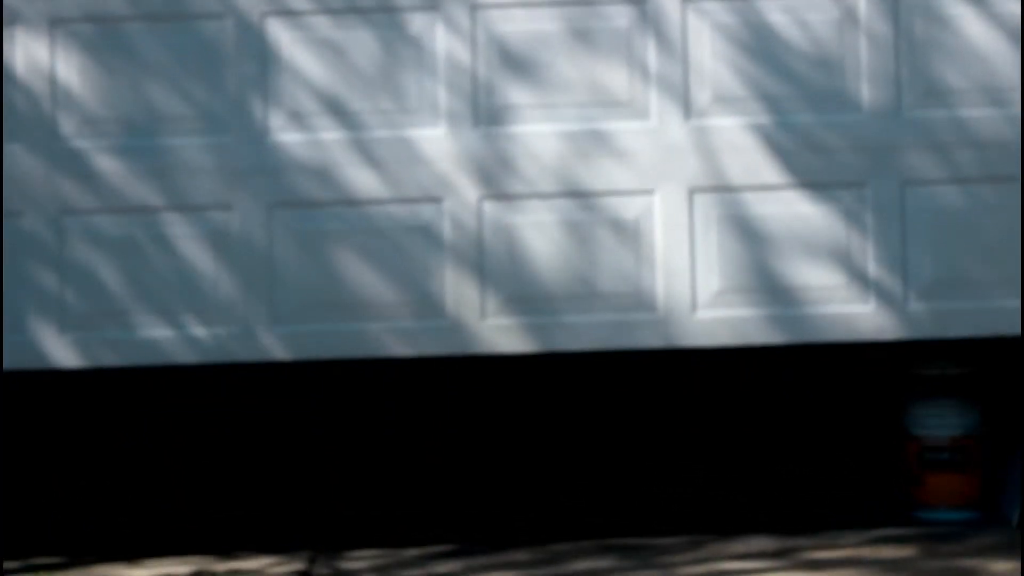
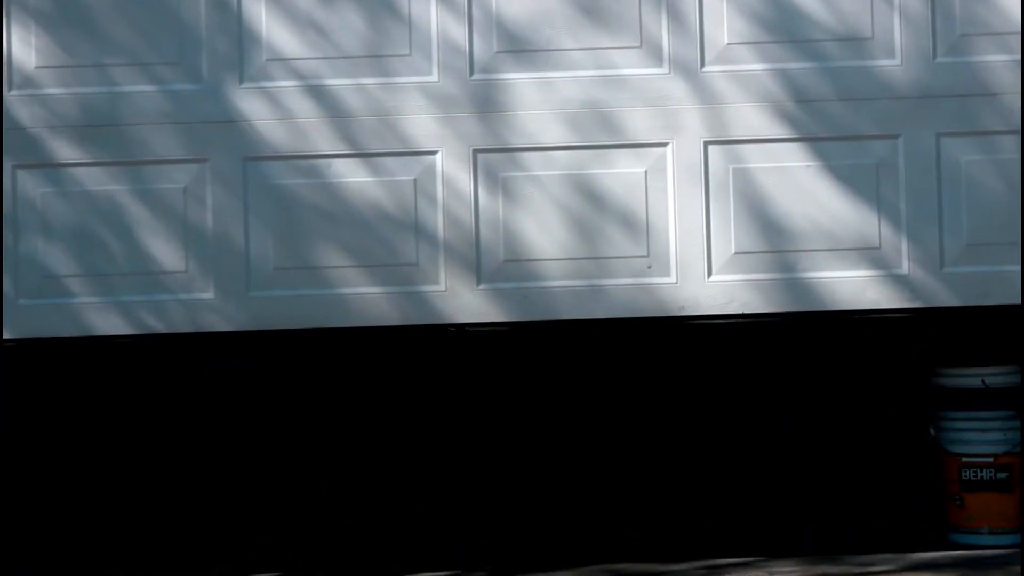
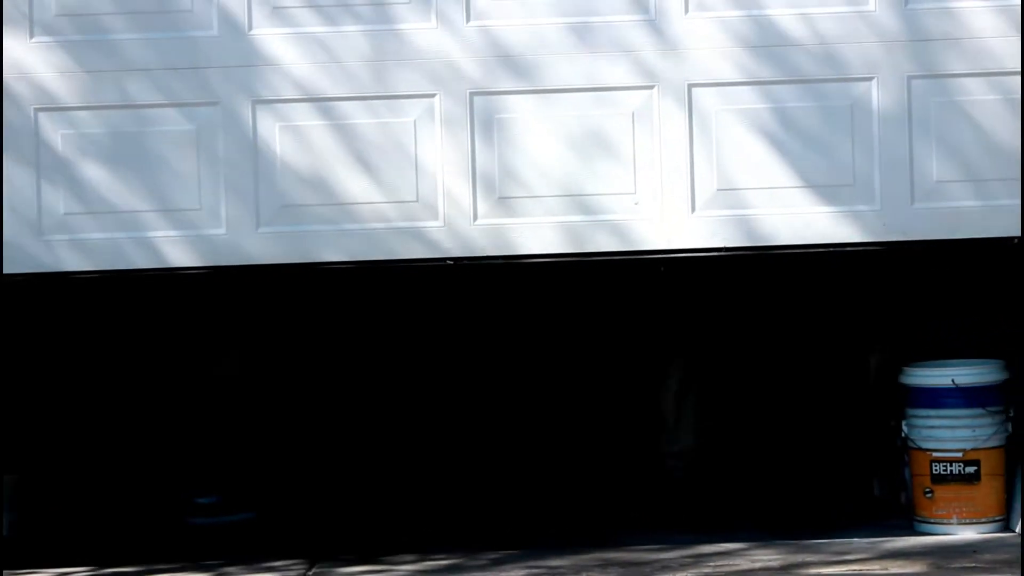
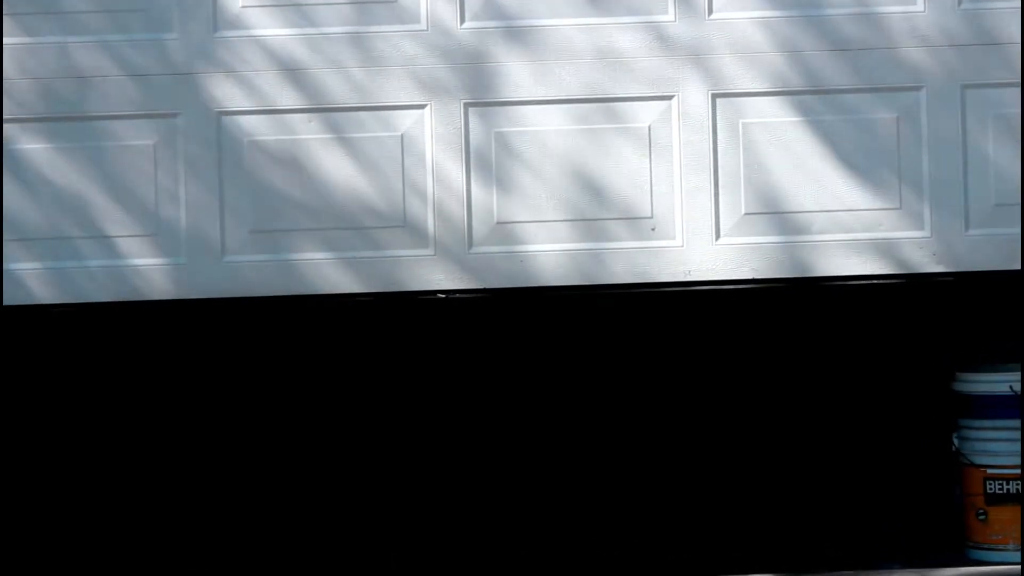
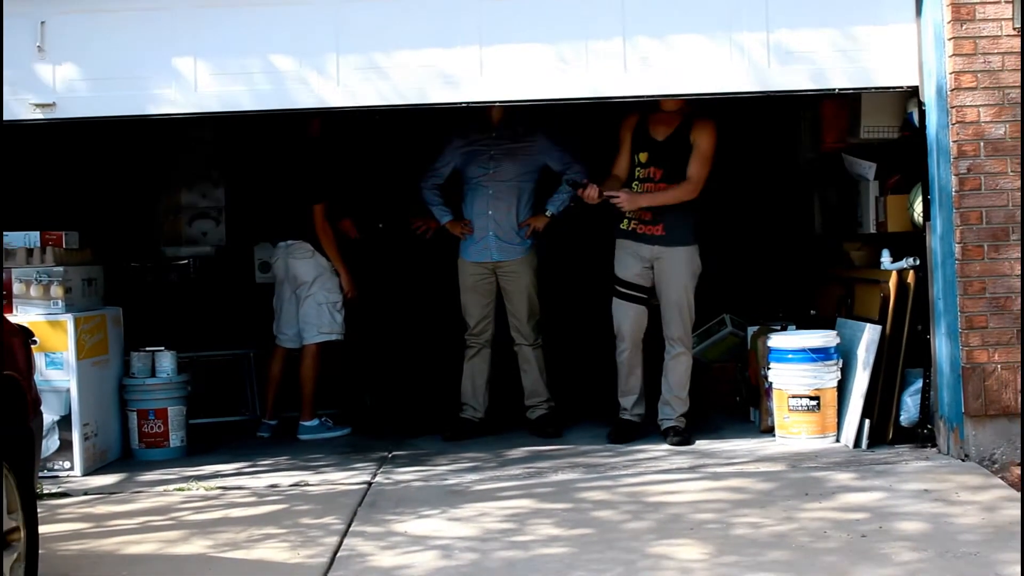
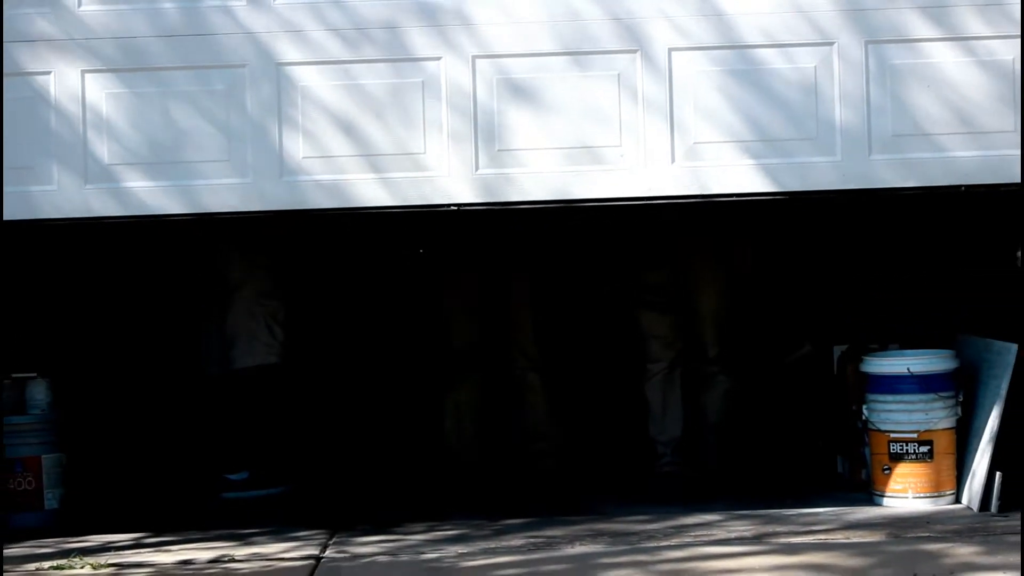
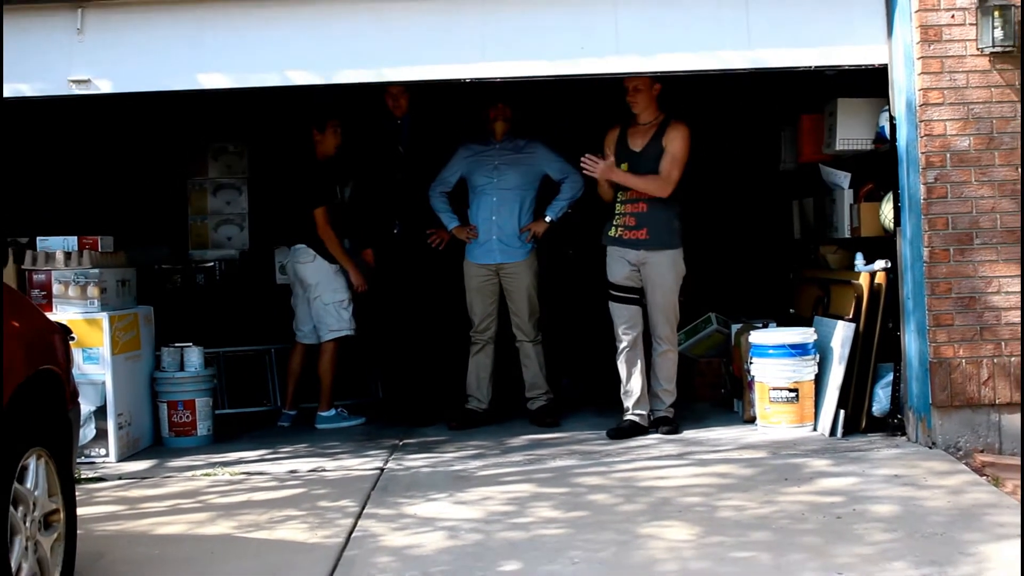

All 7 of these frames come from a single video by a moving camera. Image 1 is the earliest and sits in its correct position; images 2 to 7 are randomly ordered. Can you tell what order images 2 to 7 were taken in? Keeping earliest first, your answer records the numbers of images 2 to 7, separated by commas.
2, 4, 3, 6, 5, 7
